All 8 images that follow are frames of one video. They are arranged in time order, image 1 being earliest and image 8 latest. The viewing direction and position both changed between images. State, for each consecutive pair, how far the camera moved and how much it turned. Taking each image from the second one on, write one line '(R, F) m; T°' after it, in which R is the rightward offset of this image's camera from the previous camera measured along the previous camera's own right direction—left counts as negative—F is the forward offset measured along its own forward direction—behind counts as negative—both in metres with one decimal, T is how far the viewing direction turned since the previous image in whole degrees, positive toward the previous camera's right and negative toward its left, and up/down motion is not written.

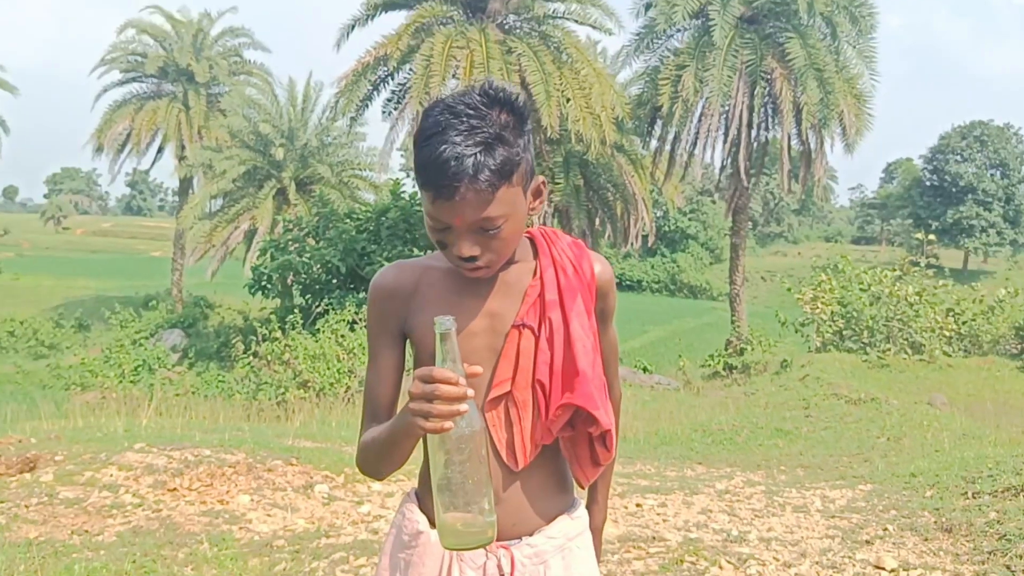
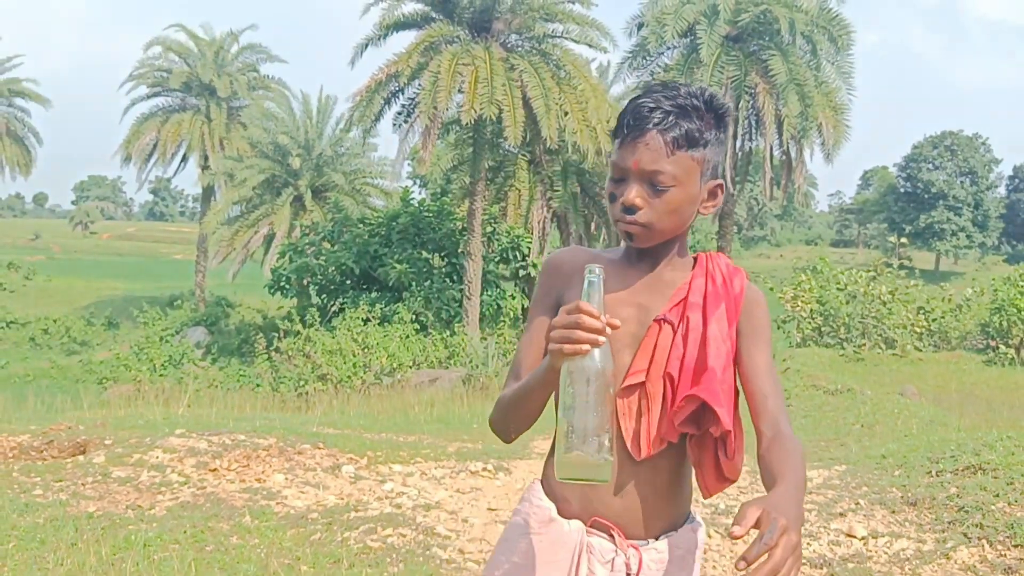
(+0.2, -1.1) m; -1°
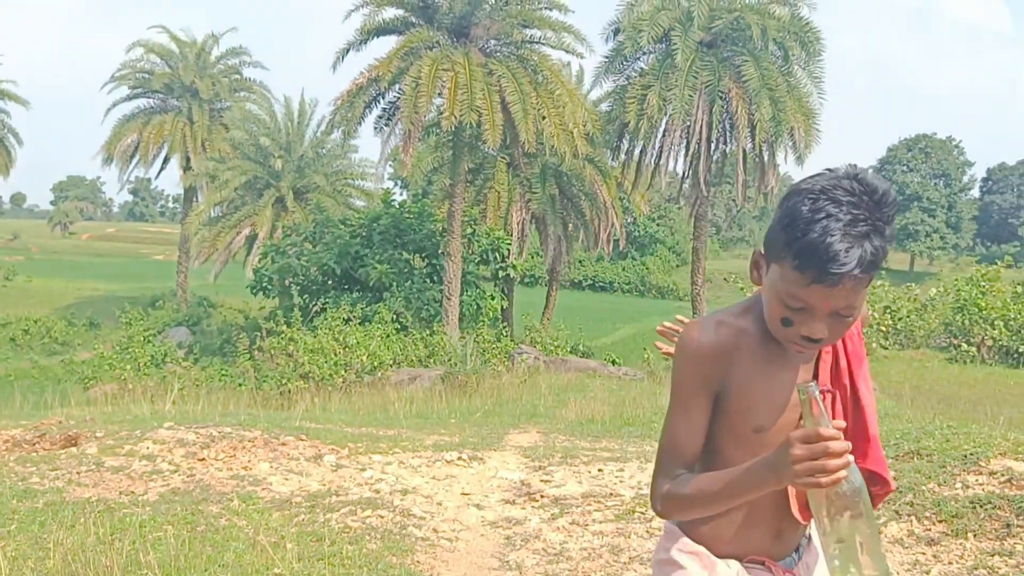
(+0.1, -0.3) m; +1°
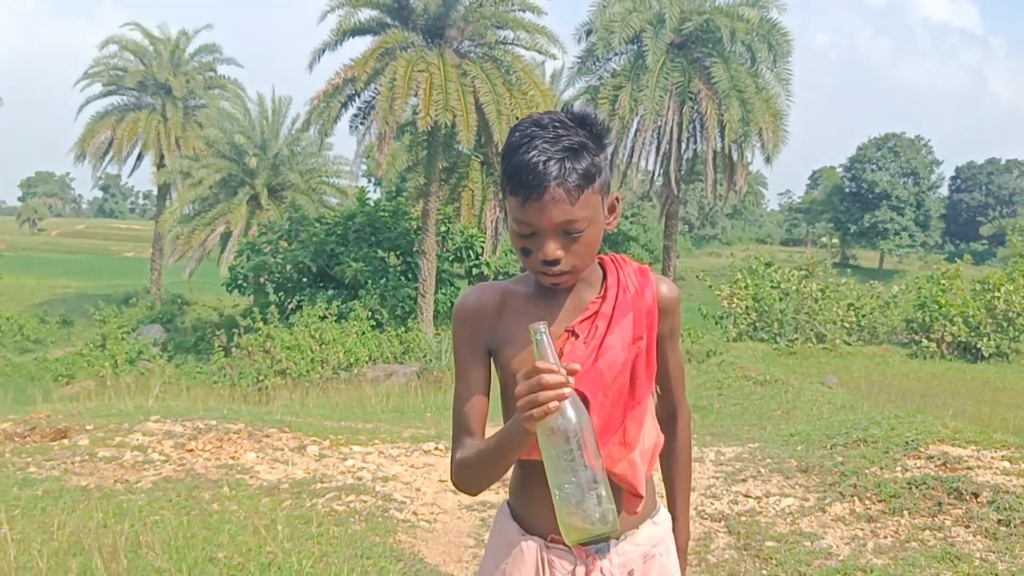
(0.0, -0.3) m; +2°
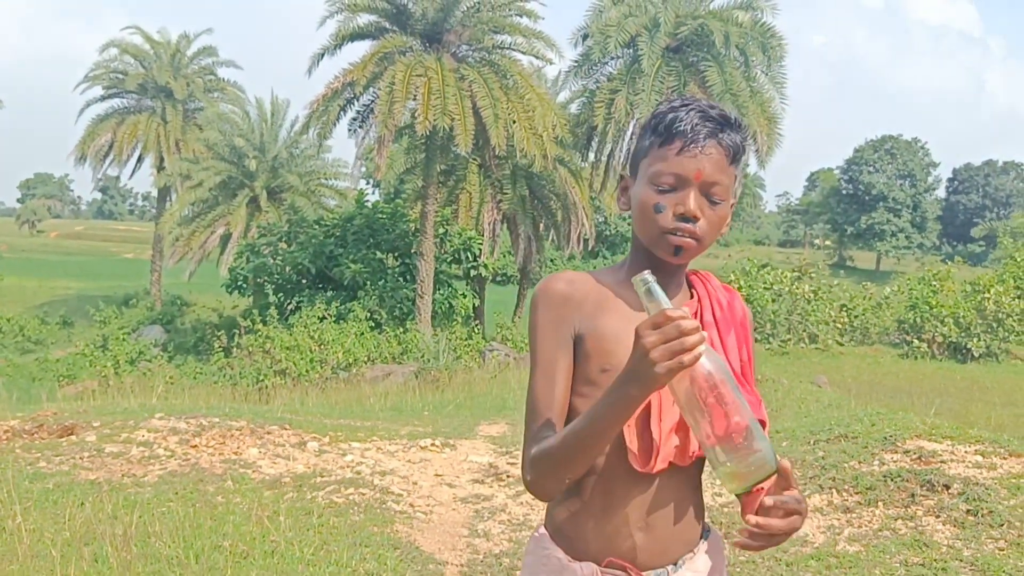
(0.0, -0.2) m; 0°
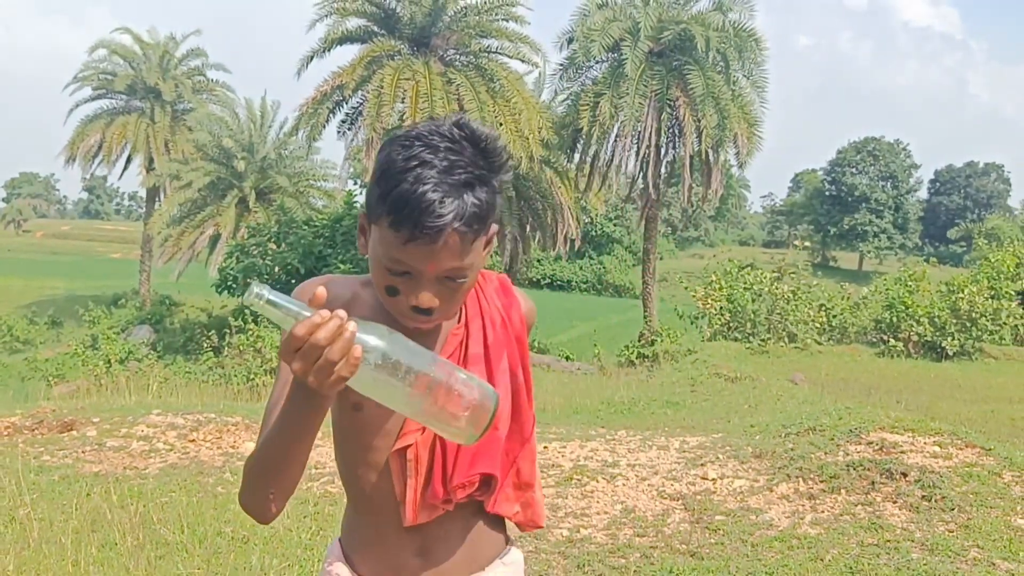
(0.0, -0.3) m; +1°
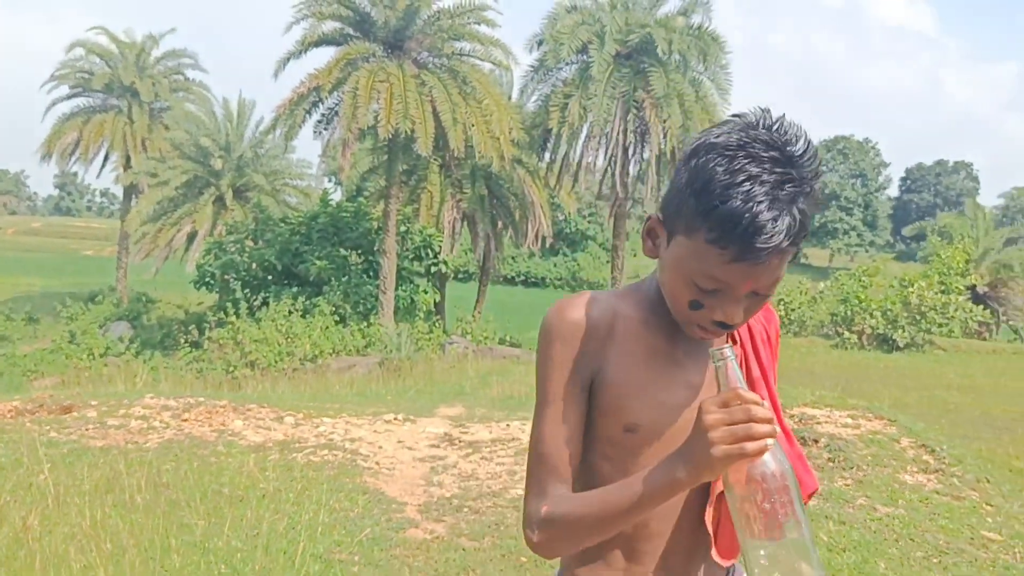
(+0.1, -0.7) m; +1°
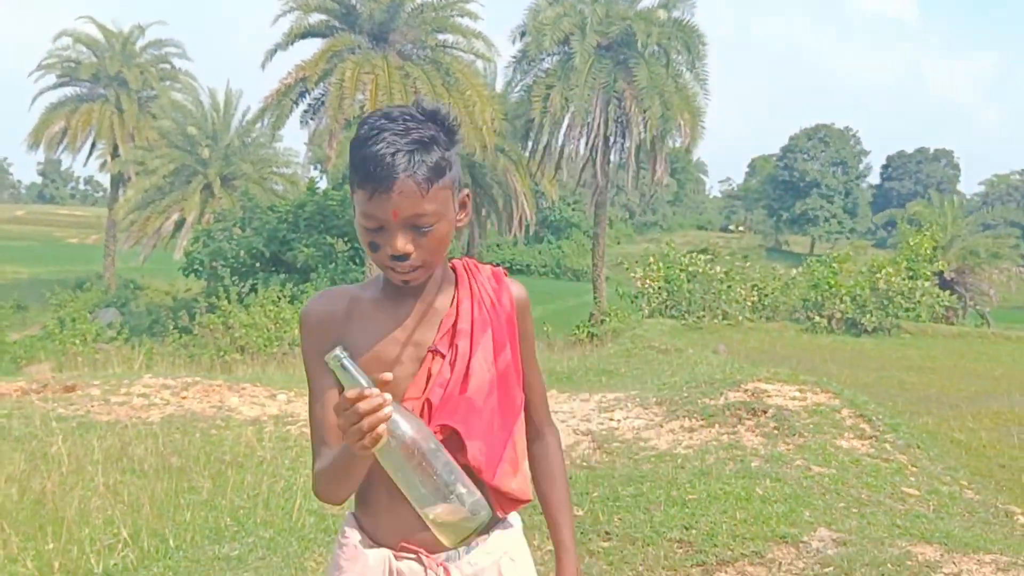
(+0.1, -0.5) m; +1°
